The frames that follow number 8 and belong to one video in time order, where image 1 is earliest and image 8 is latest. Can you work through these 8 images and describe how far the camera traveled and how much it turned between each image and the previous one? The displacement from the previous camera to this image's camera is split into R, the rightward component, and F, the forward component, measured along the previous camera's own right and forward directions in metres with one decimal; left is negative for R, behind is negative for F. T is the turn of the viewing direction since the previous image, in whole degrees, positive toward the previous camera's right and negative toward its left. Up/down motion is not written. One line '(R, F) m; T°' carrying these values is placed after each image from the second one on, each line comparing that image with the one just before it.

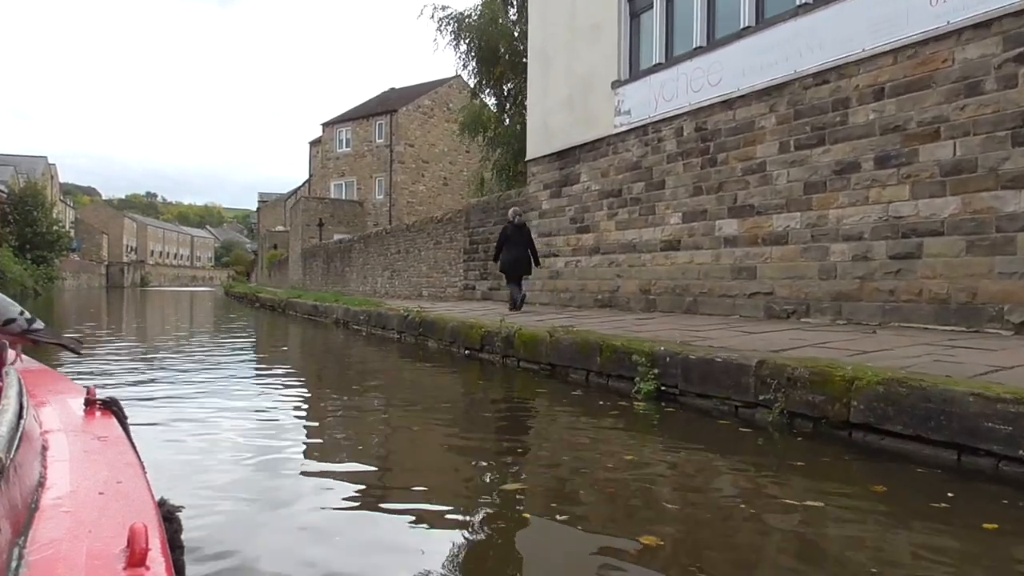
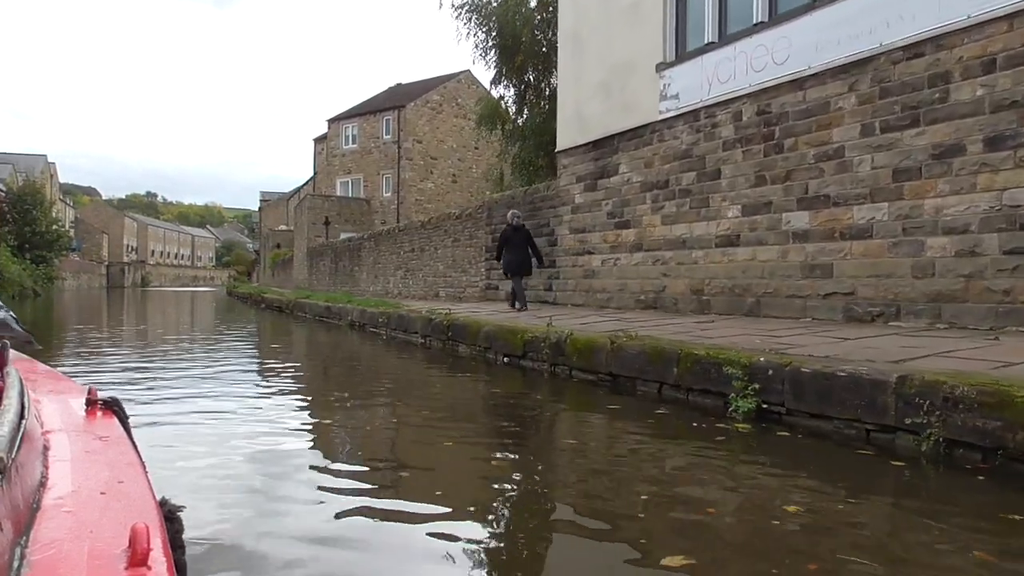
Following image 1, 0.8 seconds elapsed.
(-0.4, +0.8) m; 0°
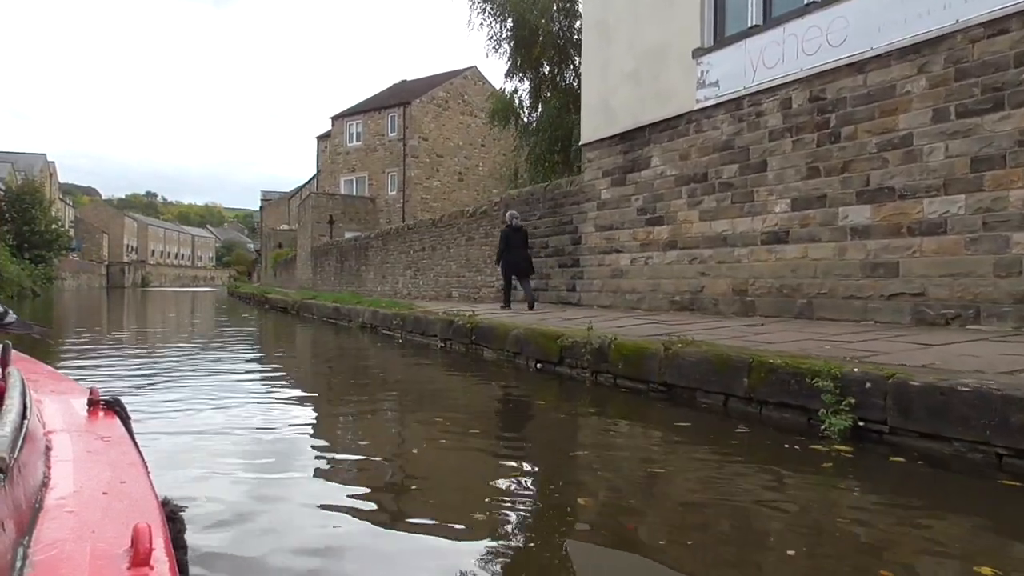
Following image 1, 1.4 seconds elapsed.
(-0.3, +0.6) m; 0°
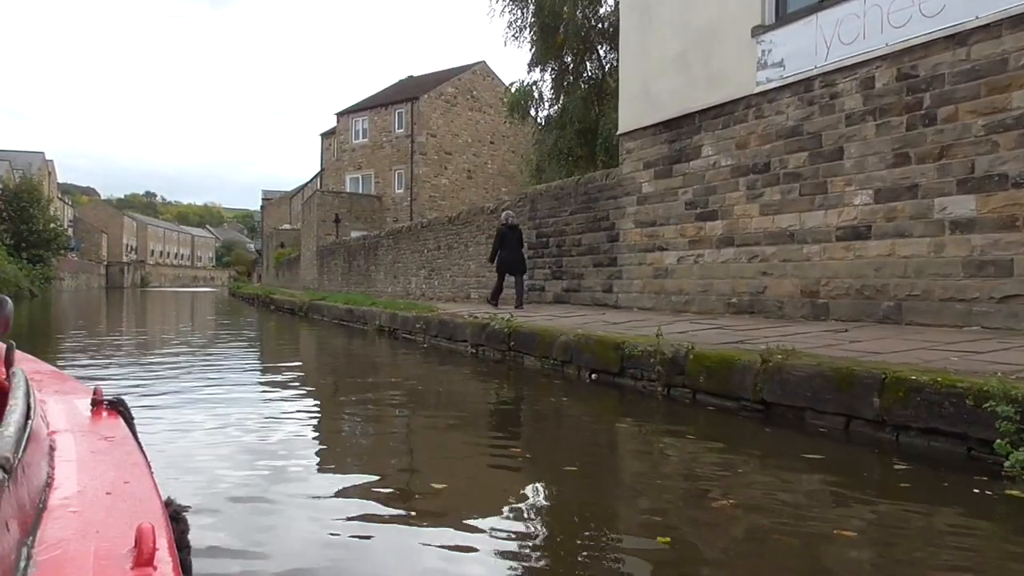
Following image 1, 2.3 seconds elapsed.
(-0.4, +0.8) m; 0°
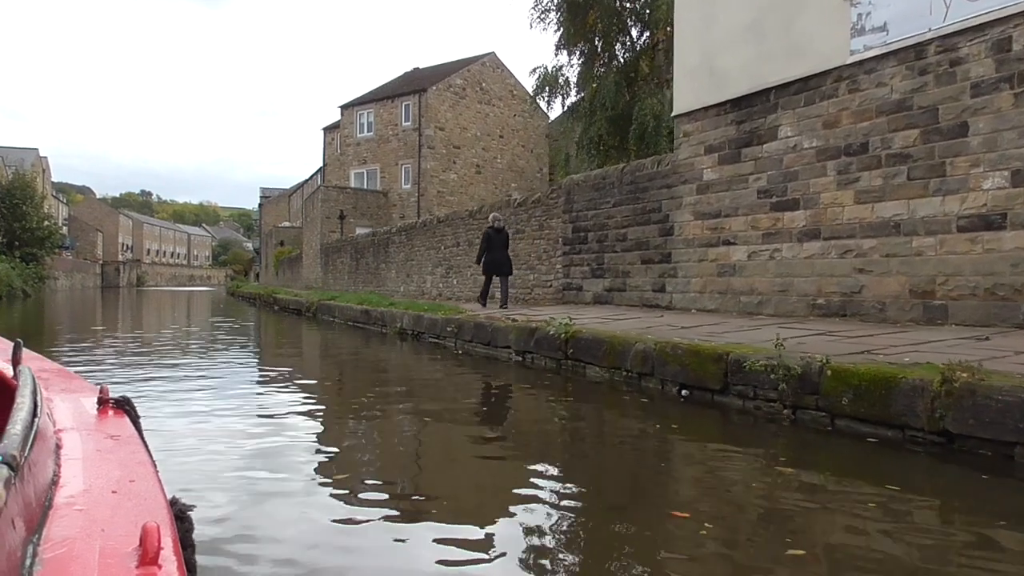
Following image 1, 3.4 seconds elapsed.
(-0.5, +1.0) m; 0°
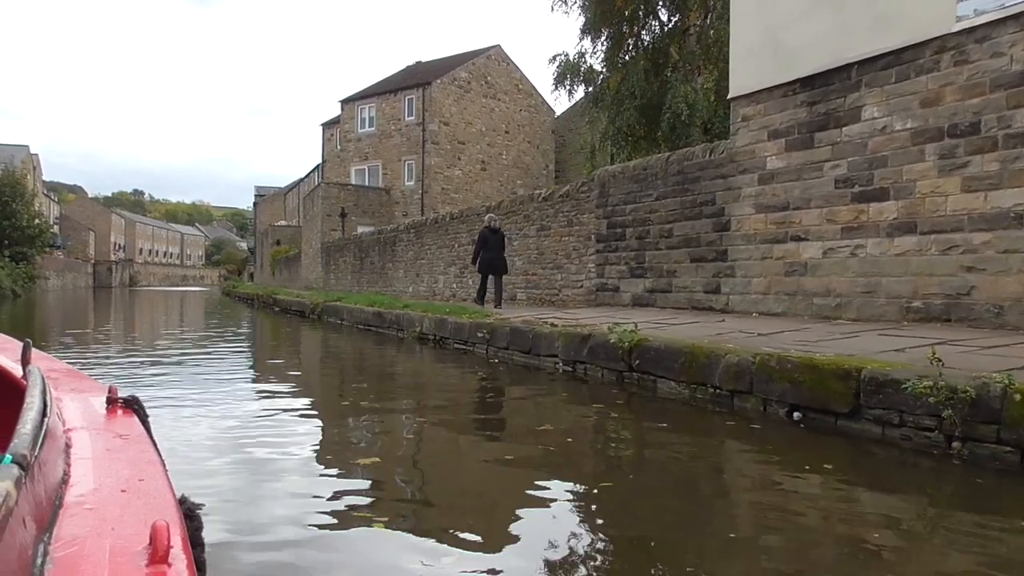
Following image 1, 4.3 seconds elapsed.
(-0.4, +0.9) m; 0°
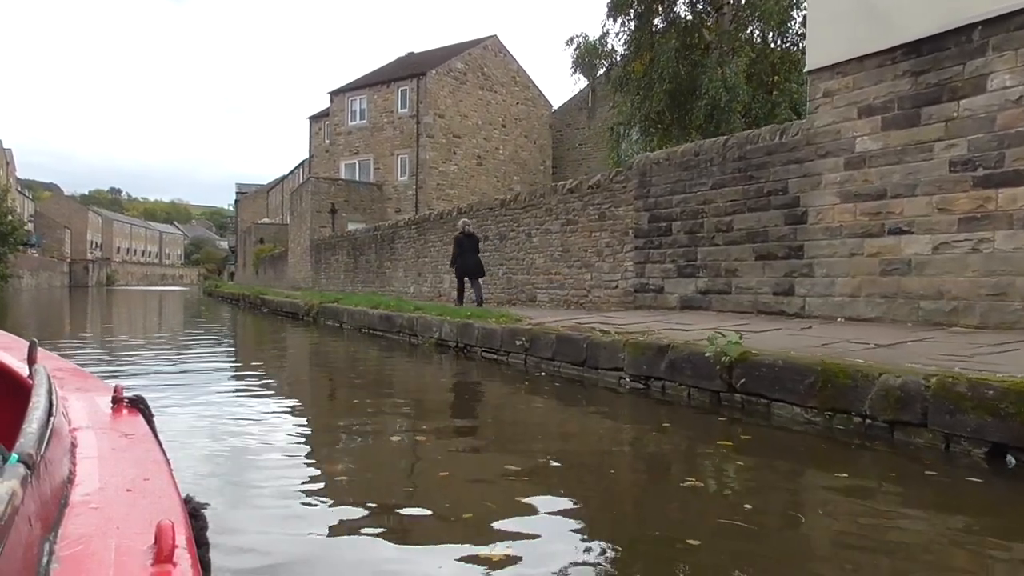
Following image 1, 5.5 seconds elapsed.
(-0.5, +1.1) m; +1°
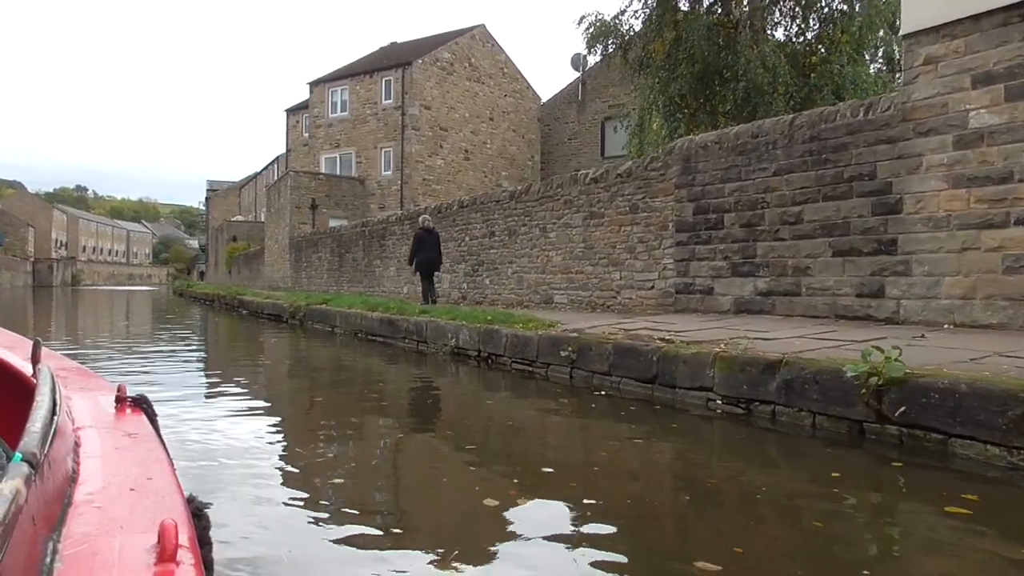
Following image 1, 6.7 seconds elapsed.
(-0.5, +1.1) m; +2°
